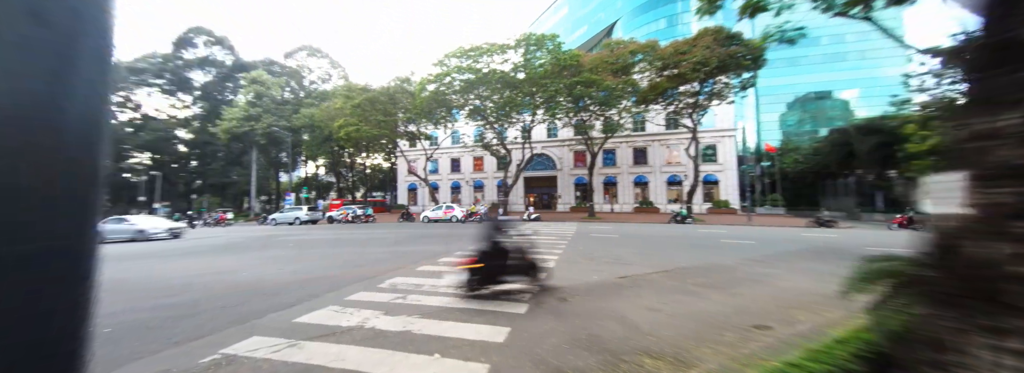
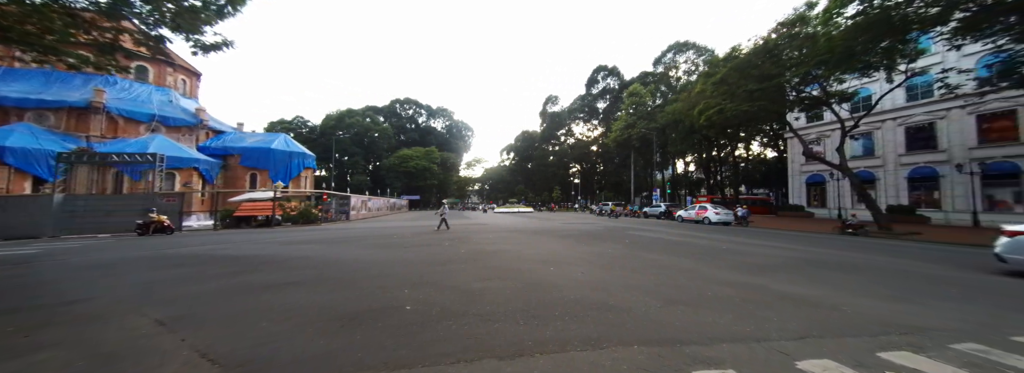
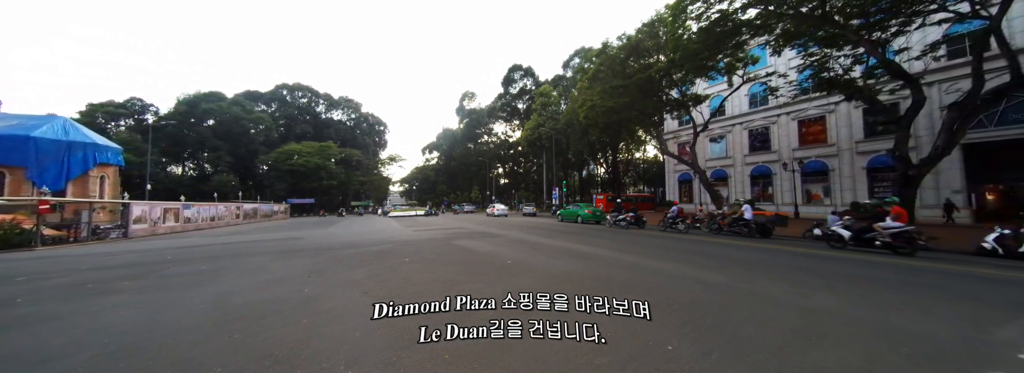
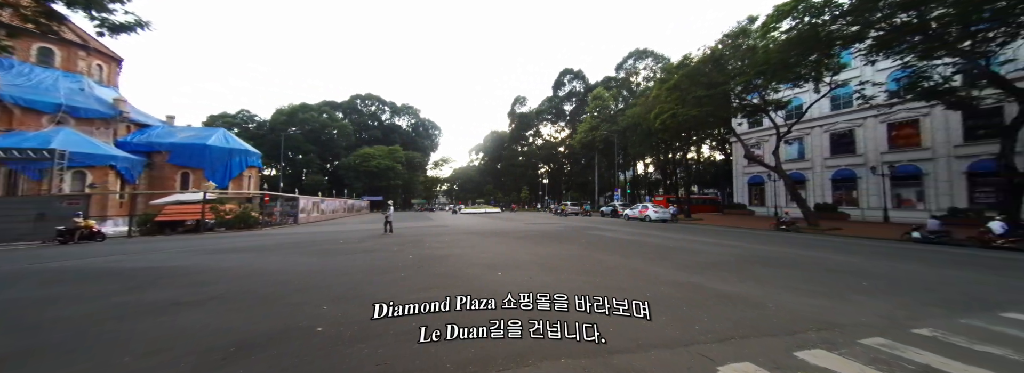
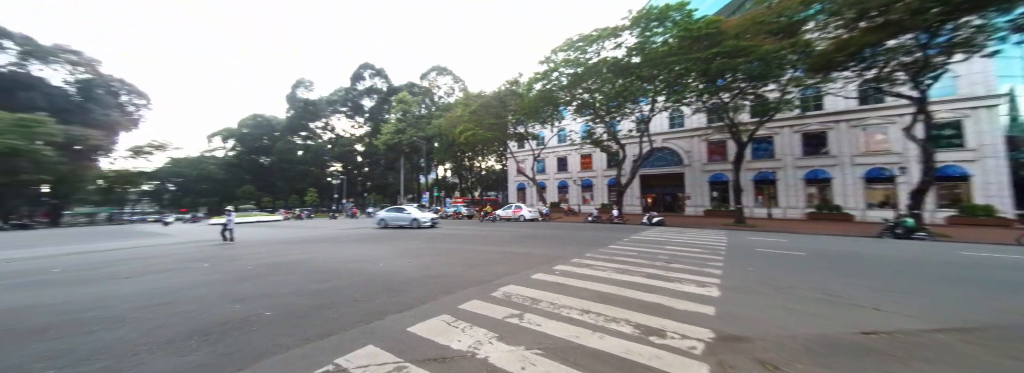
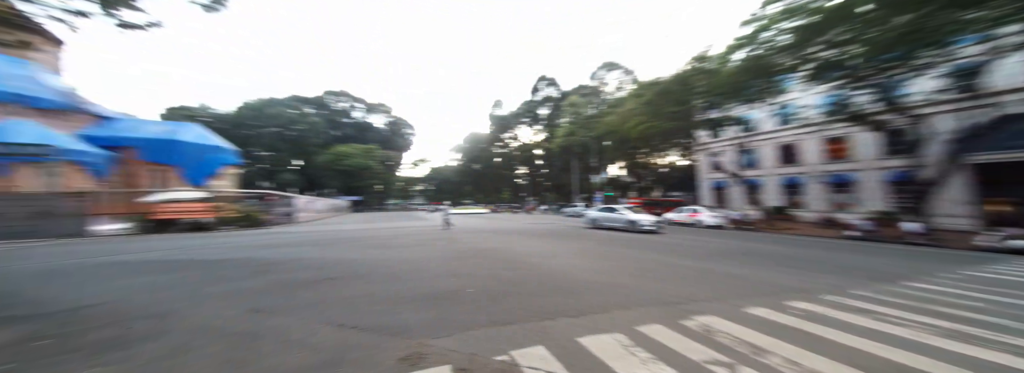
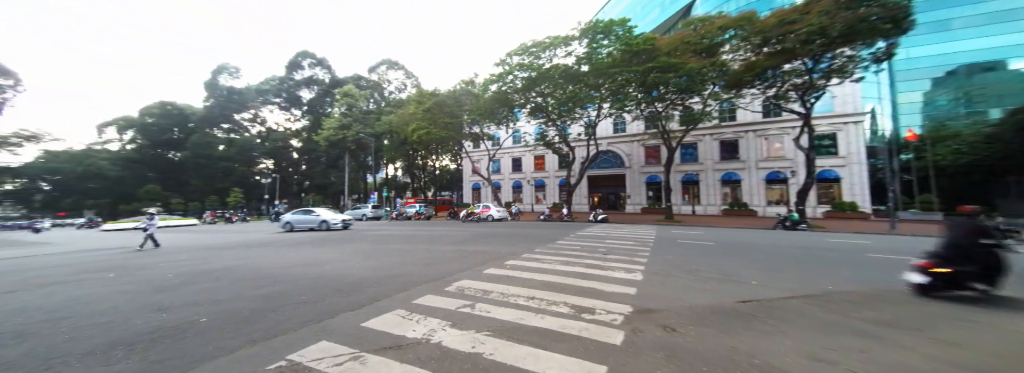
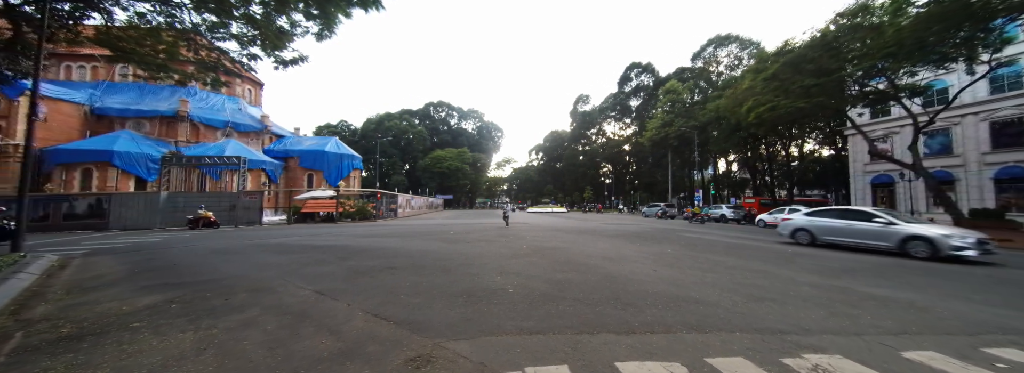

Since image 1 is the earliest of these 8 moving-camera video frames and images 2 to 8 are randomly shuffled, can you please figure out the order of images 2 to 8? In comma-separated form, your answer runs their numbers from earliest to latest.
7, 5, 6, 8, 2, 4, 3
